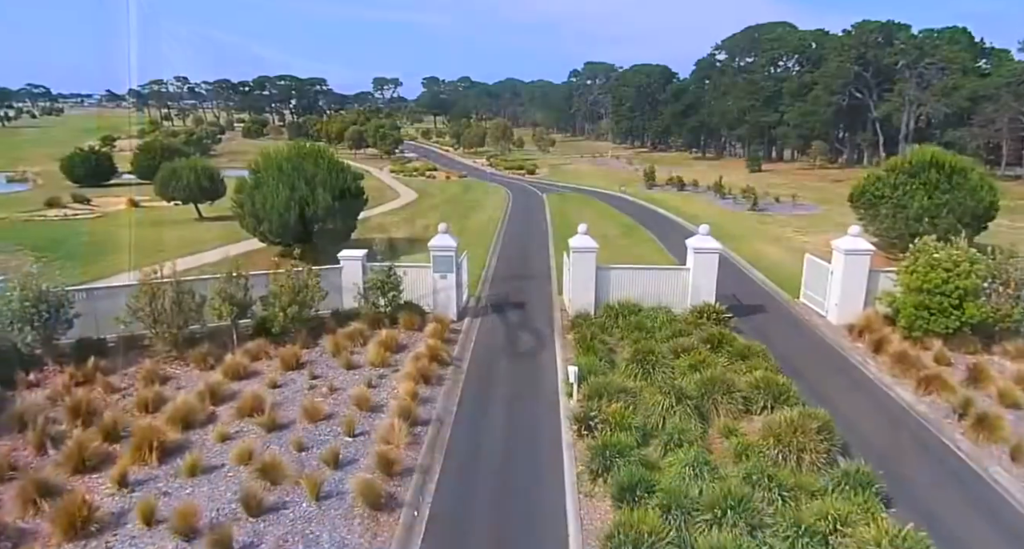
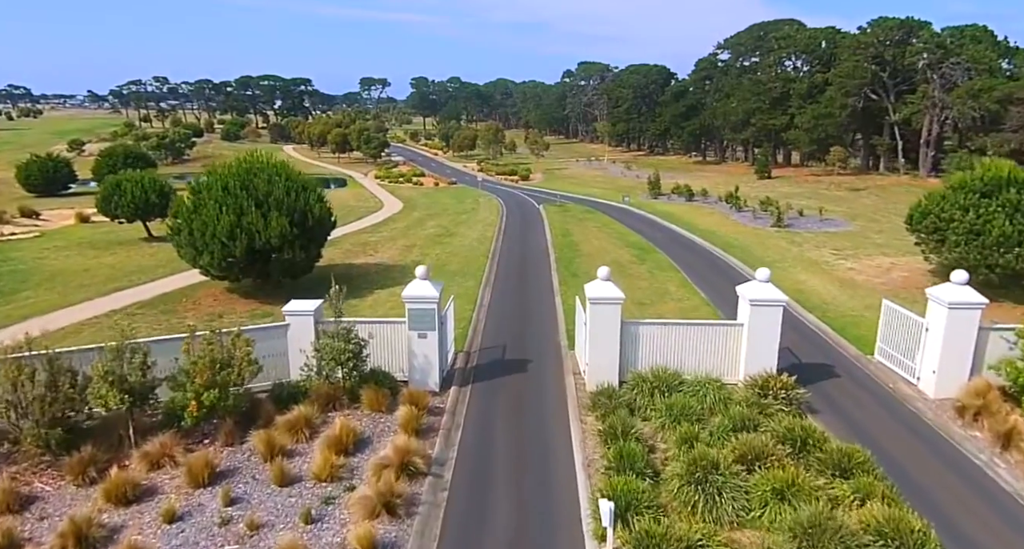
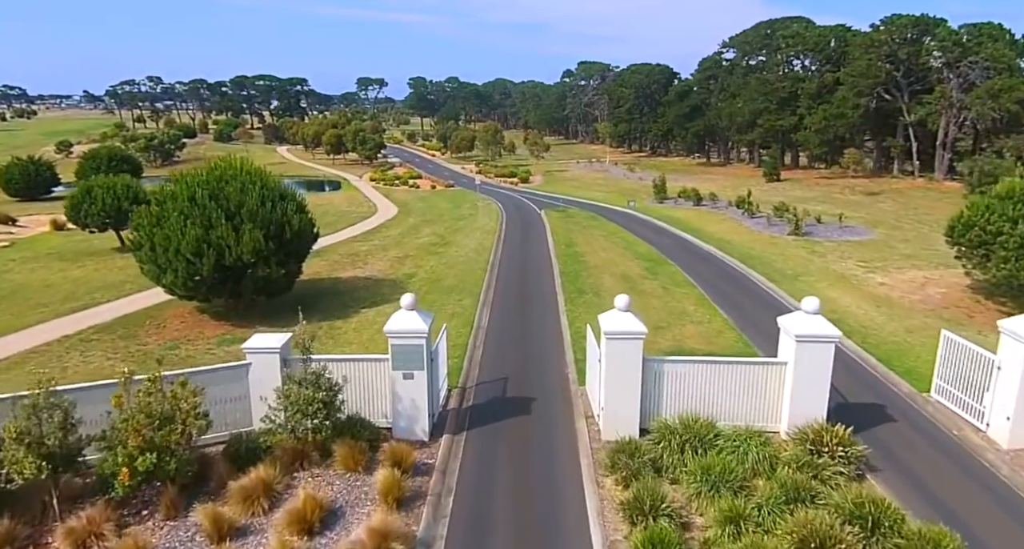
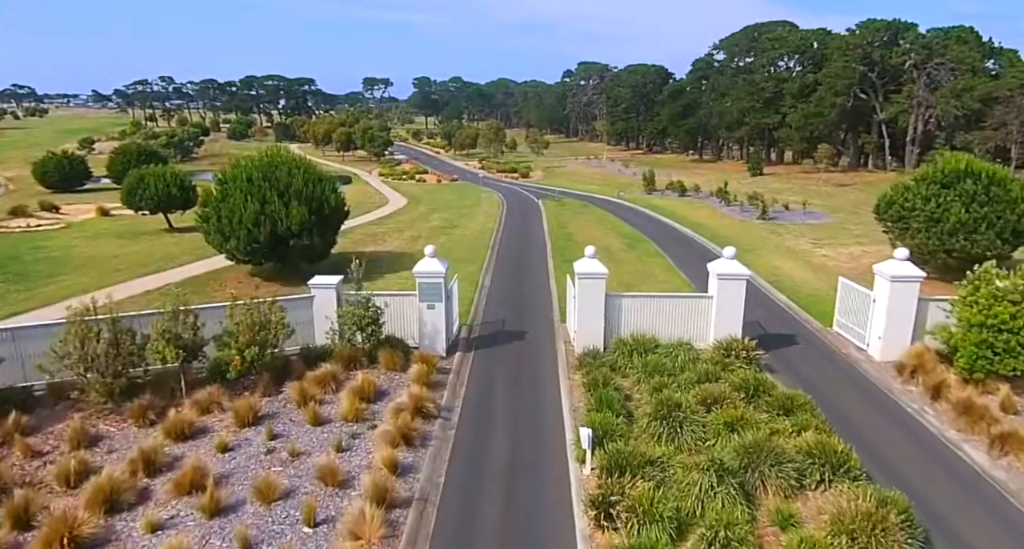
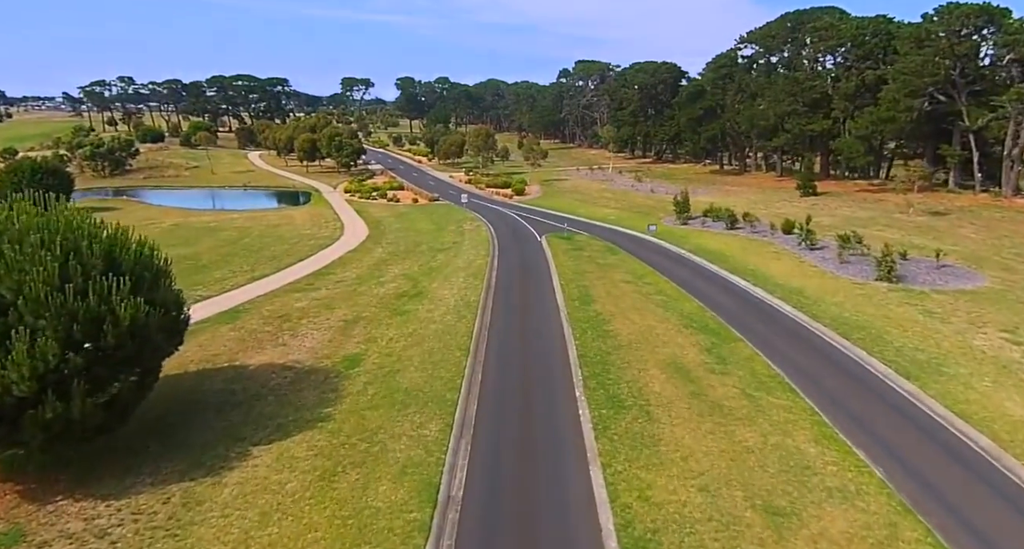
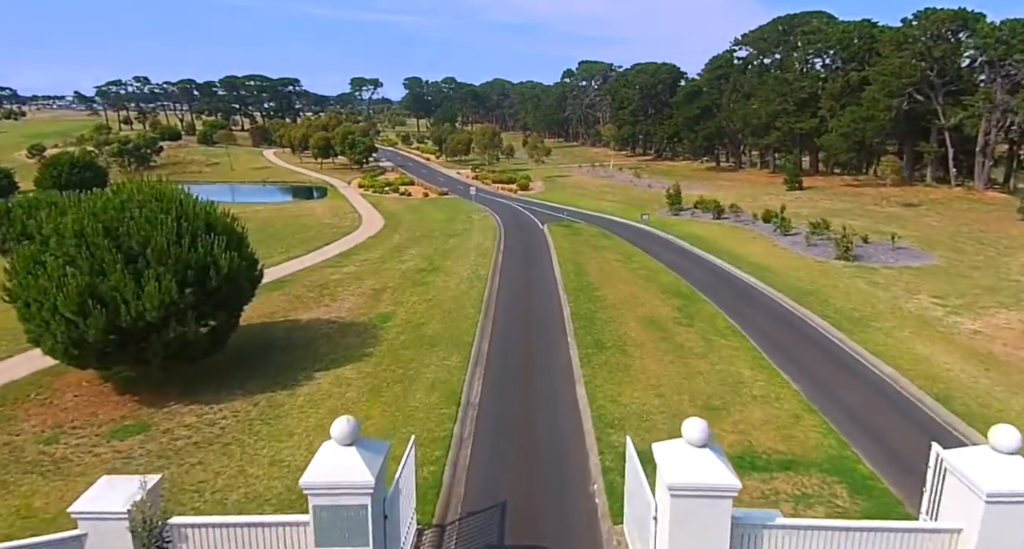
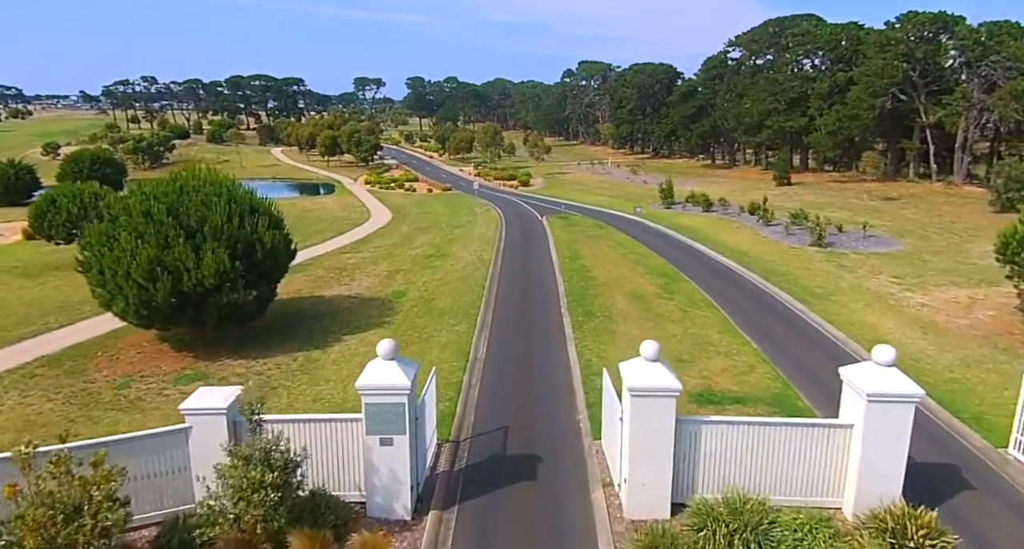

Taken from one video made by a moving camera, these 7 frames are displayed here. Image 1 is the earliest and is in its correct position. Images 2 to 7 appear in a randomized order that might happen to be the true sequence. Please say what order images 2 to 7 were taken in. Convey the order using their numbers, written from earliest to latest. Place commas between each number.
4, 2, 3, 7, 6, 5
